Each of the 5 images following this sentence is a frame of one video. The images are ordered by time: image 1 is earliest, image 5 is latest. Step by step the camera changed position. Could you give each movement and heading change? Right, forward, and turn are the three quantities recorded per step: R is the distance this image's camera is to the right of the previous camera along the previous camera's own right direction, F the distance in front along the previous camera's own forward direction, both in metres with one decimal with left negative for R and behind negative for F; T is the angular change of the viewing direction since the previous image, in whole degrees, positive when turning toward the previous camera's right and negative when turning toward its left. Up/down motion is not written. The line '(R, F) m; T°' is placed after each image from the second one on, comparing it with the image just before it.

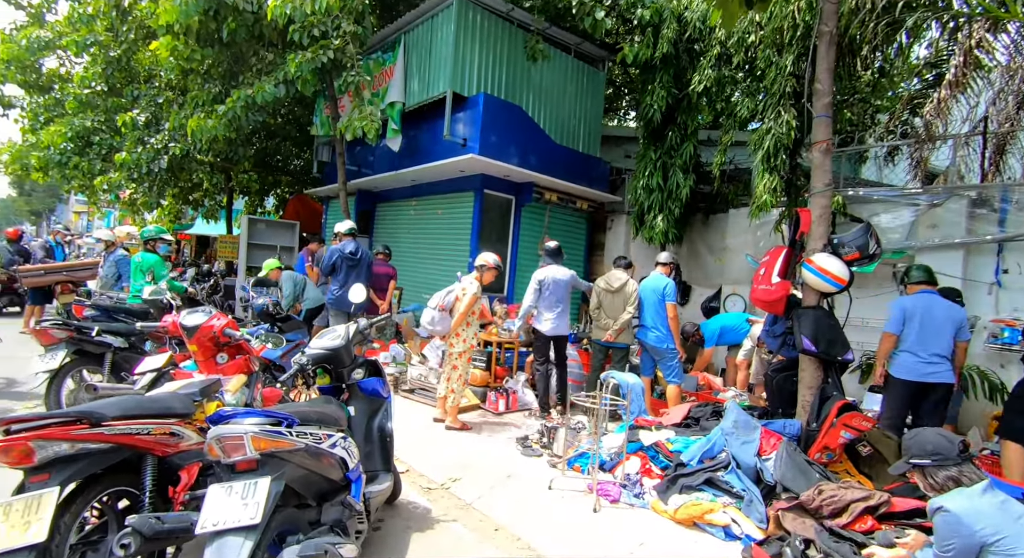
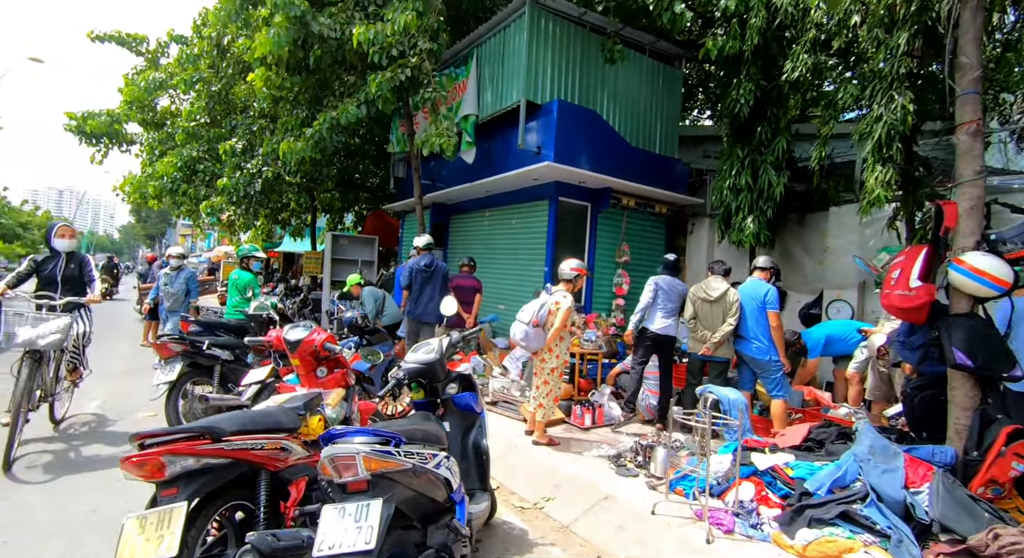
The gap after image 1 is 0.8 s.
(-0.1, +0.1) m; -7°
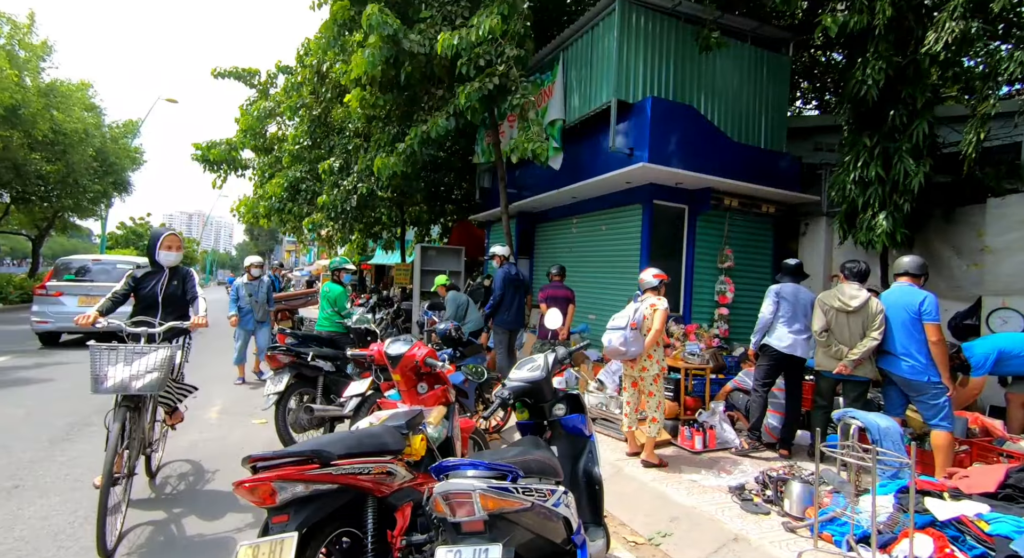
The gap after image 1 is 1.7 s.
(-0.1, +0.2) m; -9°
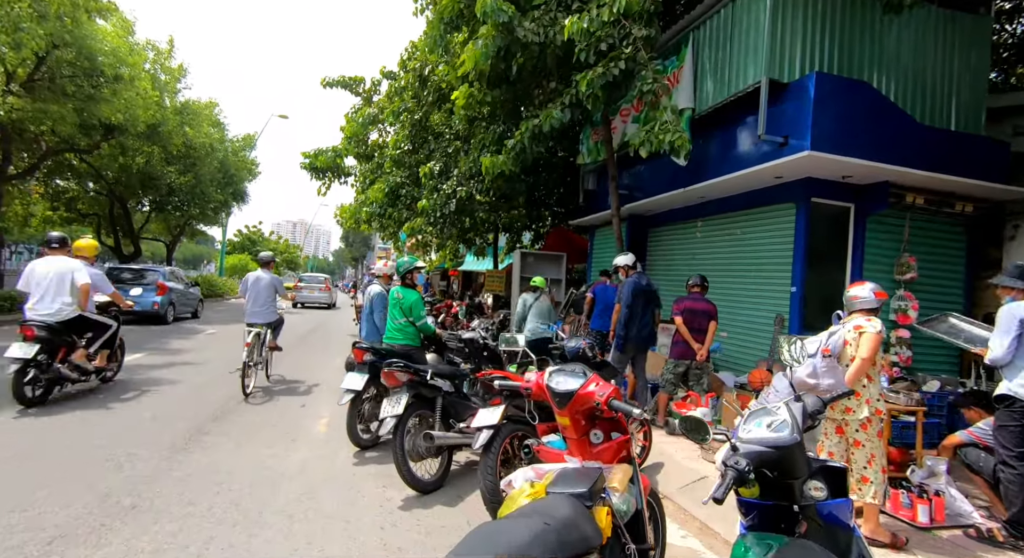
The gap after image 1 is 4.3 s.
(-0.5, +0.7) m; -9°
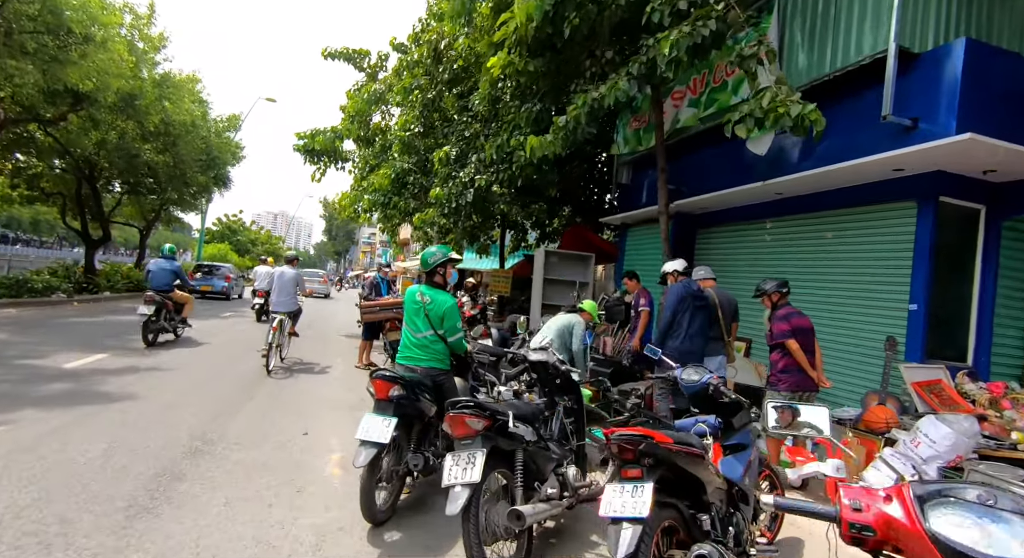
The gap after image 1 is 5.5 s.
(-0.7, +1.3) m; +2°
